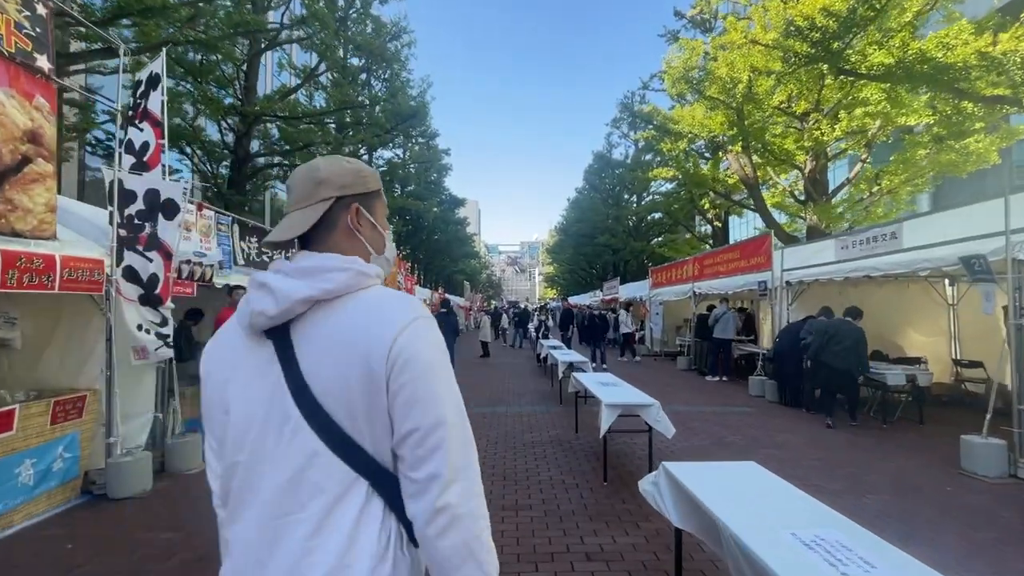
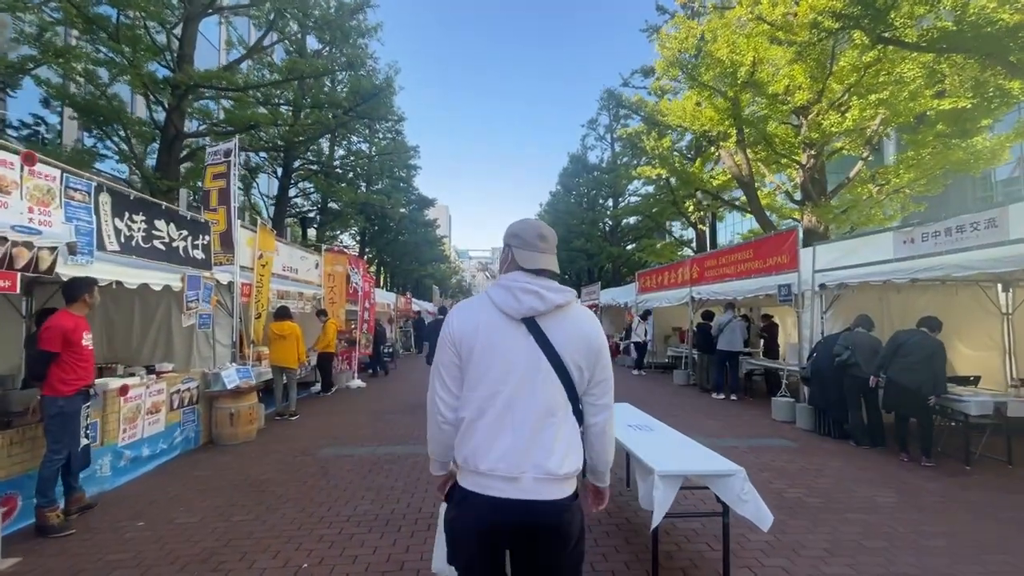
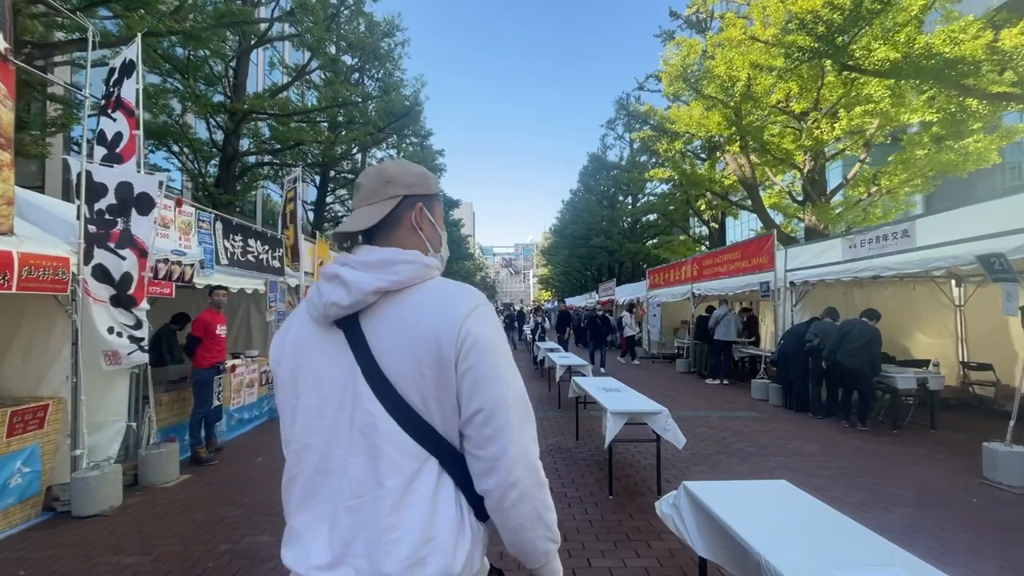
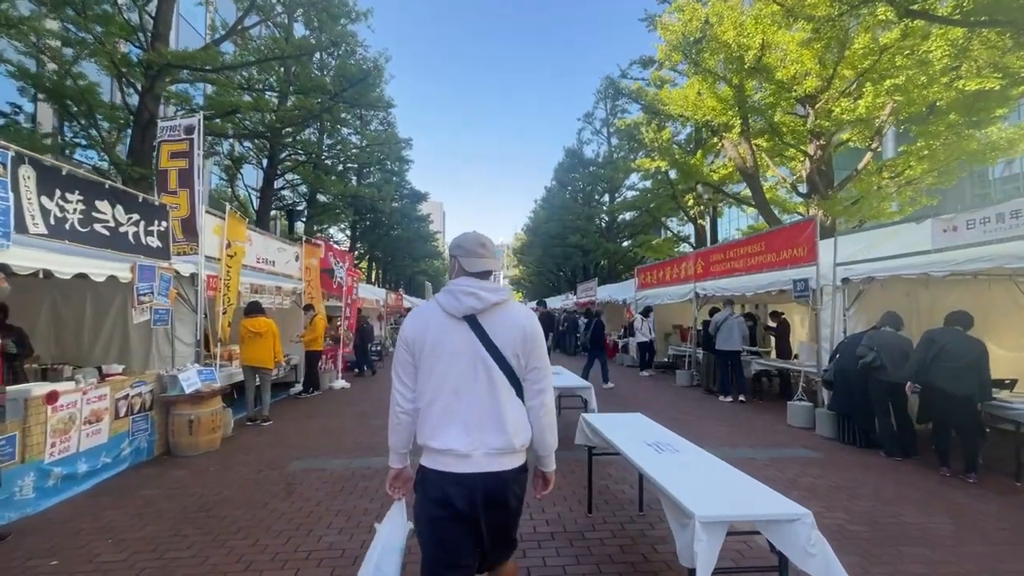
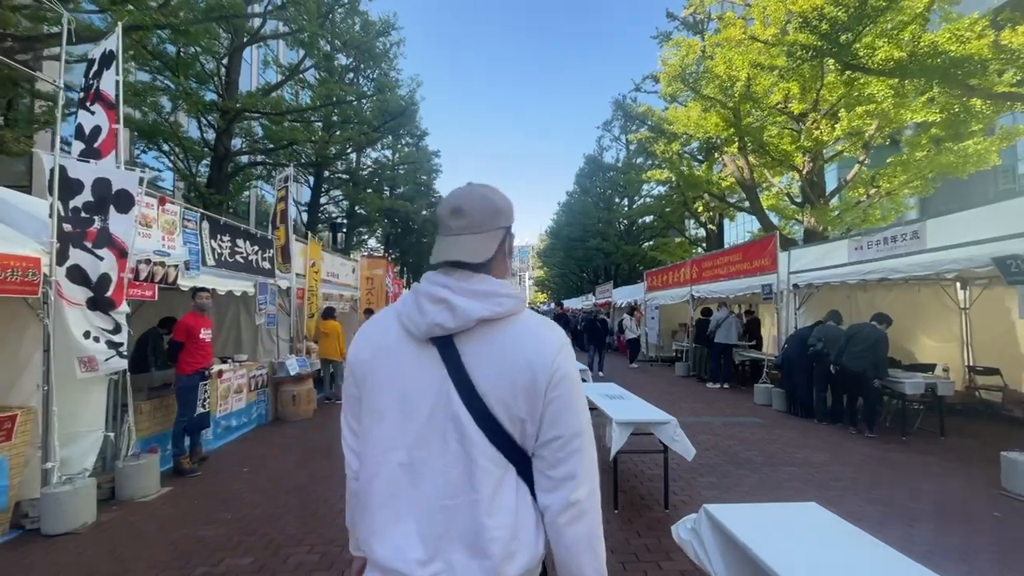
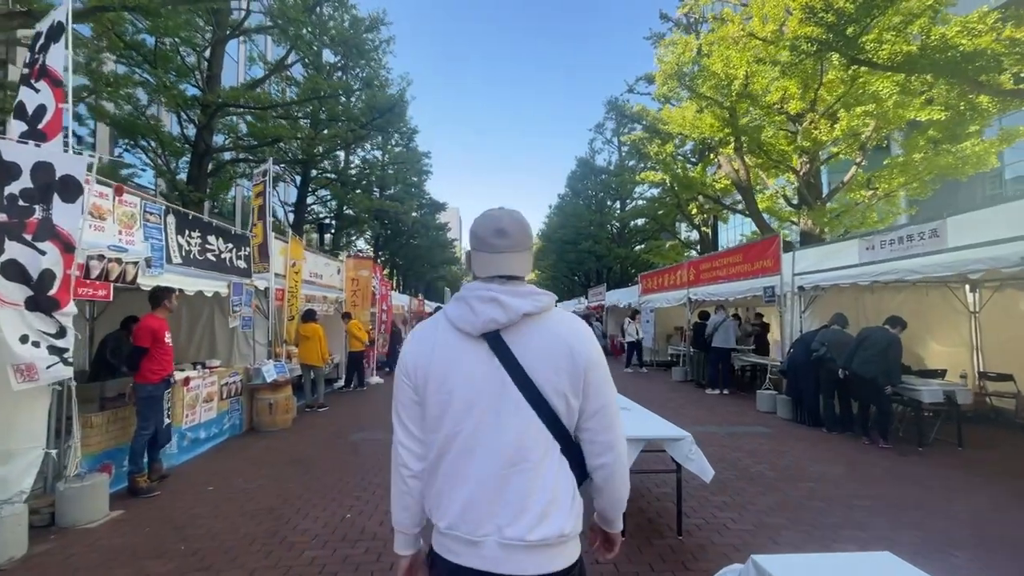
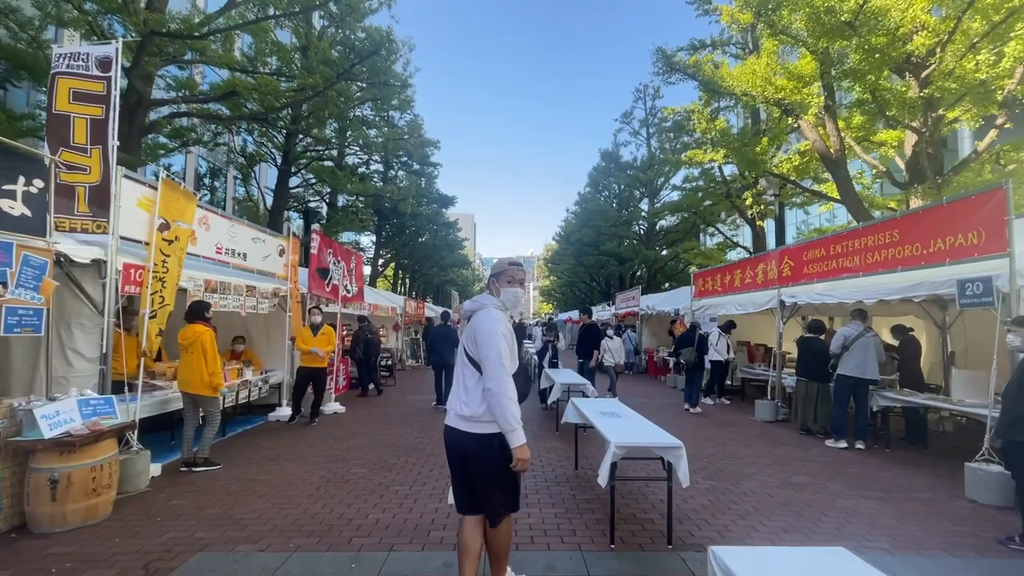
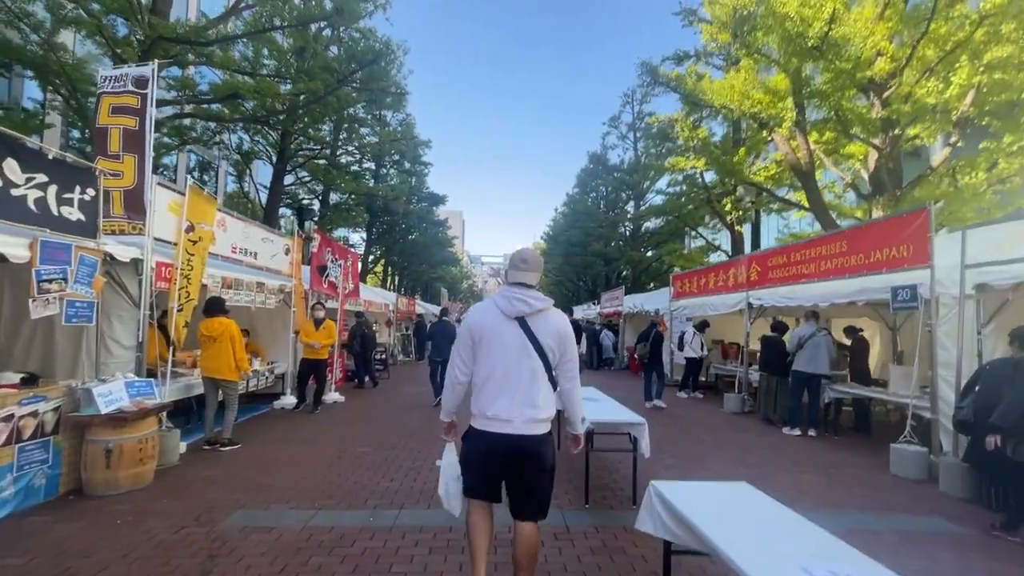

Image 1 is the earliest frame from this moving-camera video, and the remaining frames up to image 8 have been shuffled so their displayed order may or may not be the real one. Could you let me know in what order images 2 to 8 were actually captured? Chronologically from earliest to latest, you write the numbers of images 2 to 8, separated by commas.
3, 5, 6, 2, 4, 8, 7
